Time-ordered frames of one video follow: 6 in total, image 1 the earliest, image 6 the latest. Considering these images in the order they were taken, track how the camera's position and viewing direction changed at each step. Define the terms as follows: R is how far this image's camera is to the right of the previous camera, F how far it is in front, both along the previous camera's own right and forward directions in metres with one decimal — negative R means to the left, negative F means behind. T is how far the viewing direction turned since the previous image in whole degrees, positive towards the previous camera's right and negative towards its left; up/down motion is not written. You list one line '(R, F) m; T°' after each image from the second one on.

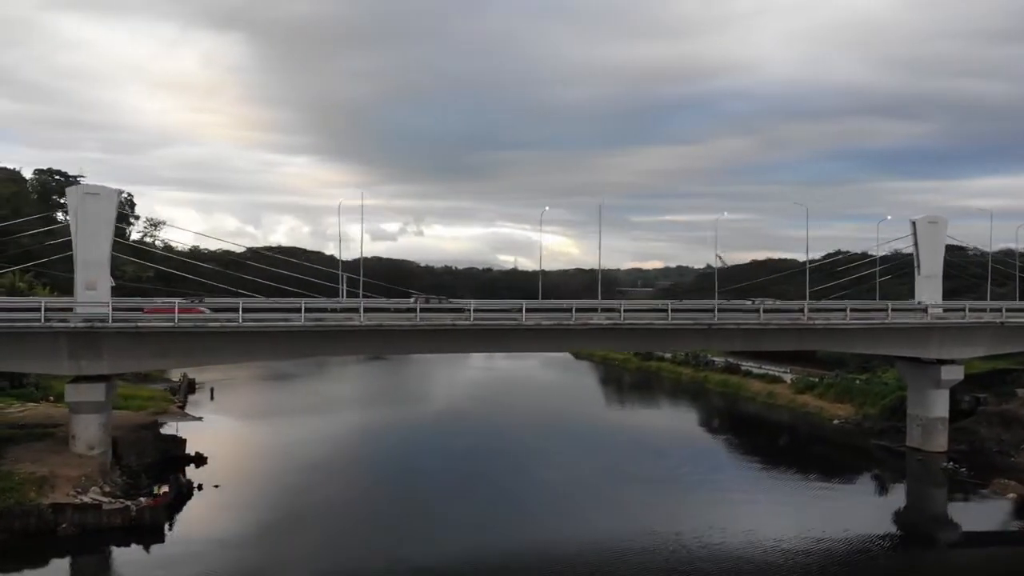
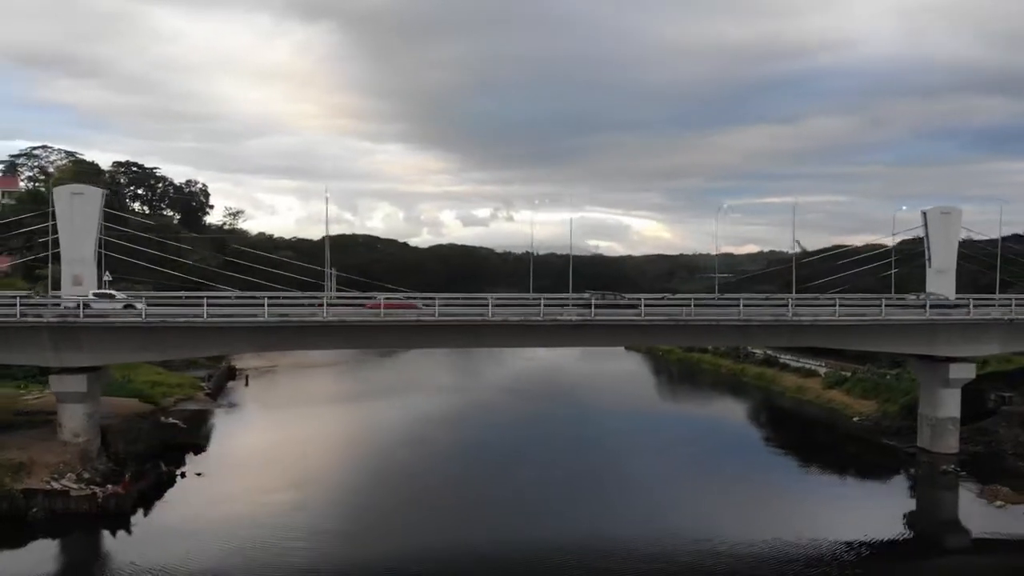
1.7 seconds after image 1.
(+3.1, +0.2) m; -6°
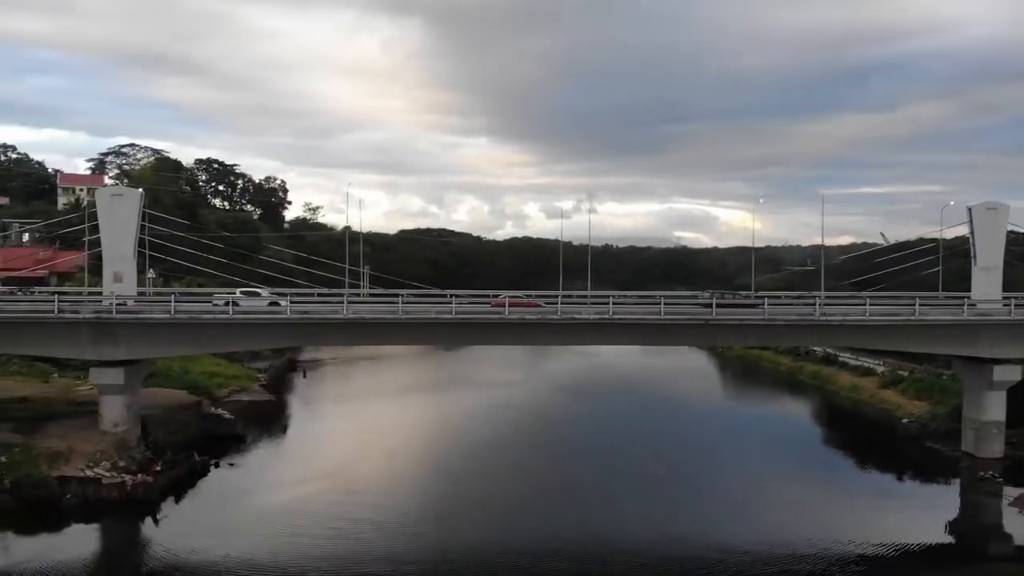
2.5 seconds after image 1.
(+1.7, -0.1) m; -5°
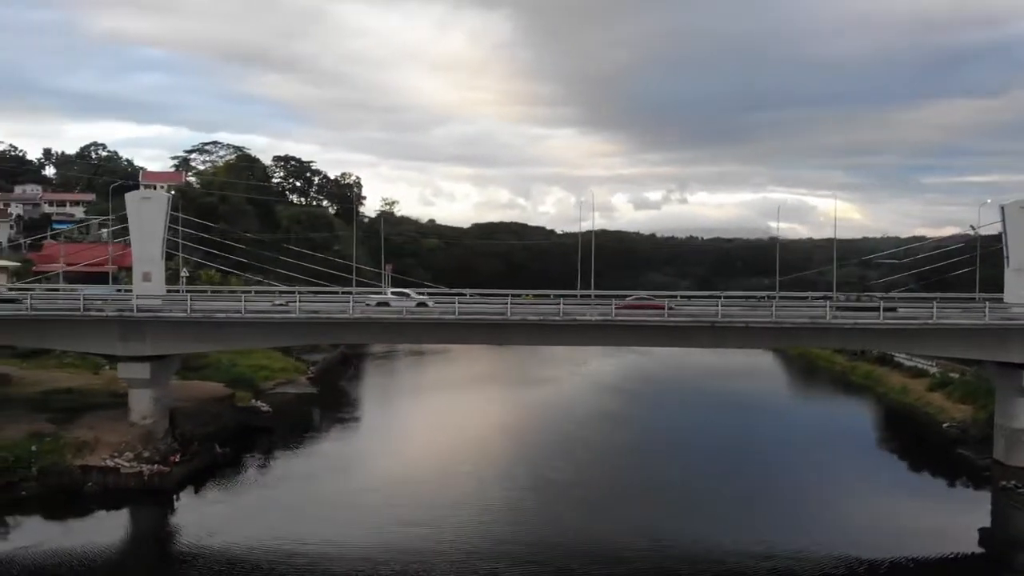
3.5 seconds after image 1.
(+2.2, -0.1) m; -6°
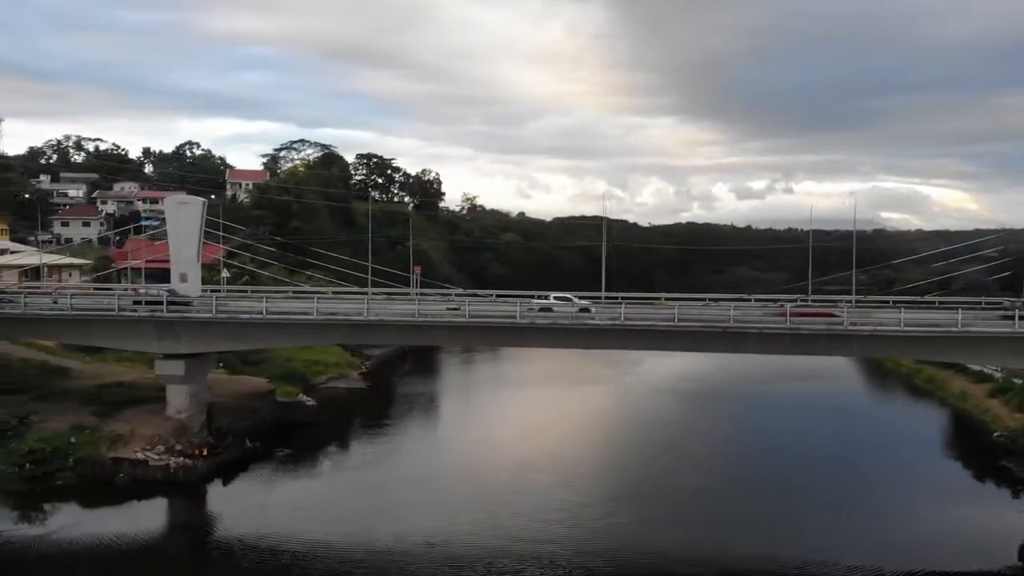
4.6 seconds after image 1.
(+2.3, -0.1) m; -6°
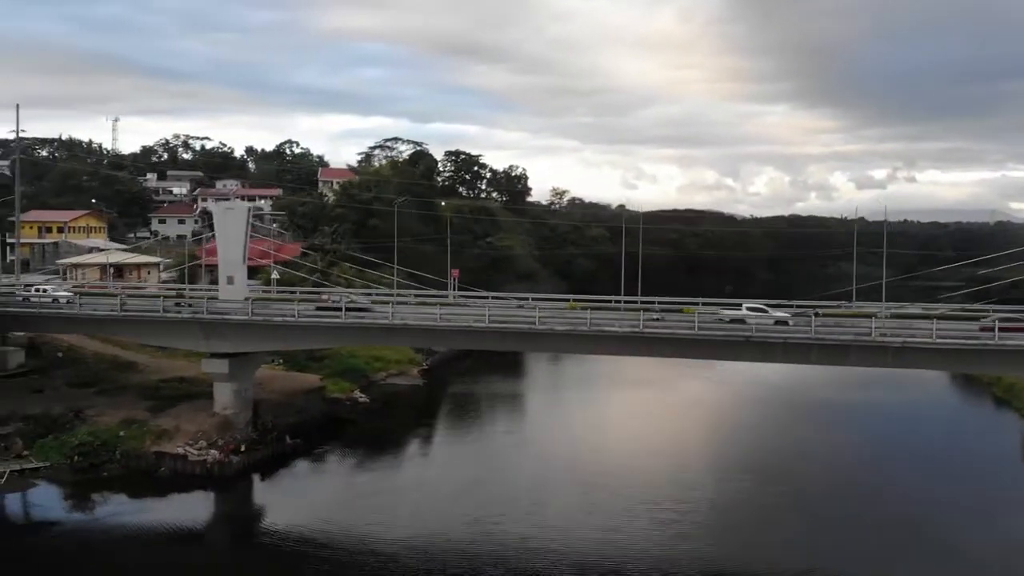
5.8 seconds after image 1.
(+2.3, 0.0) m; -7°
